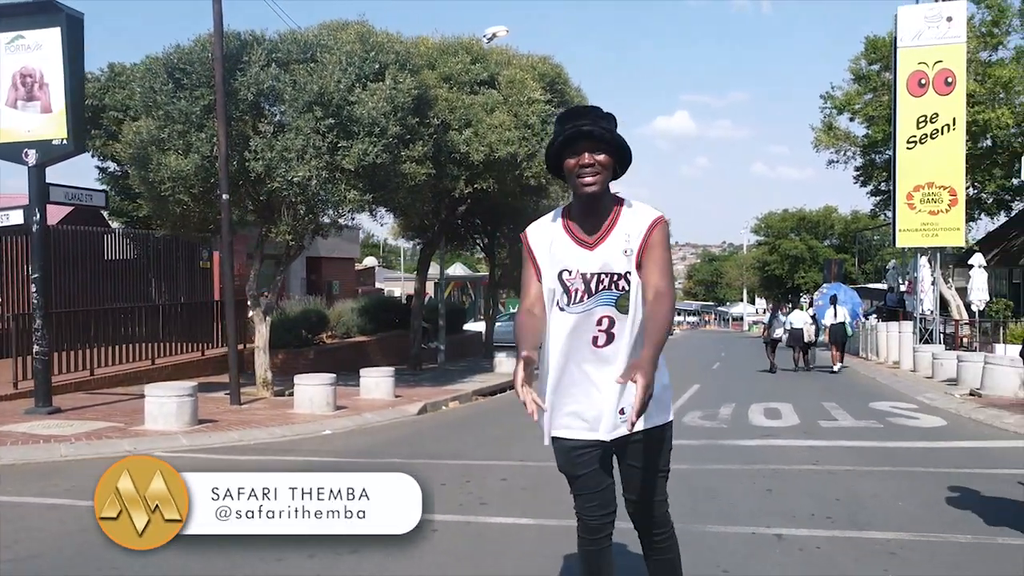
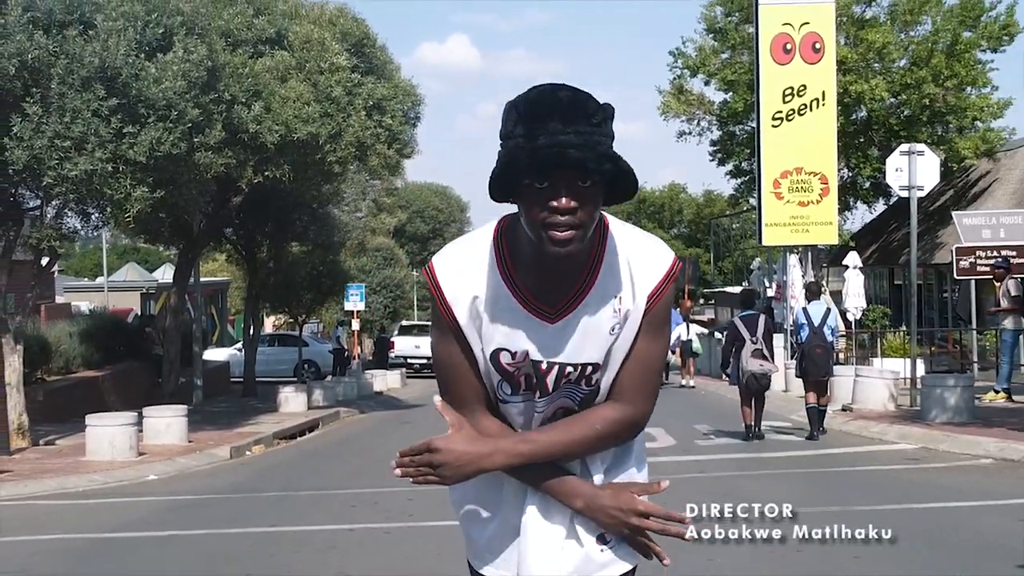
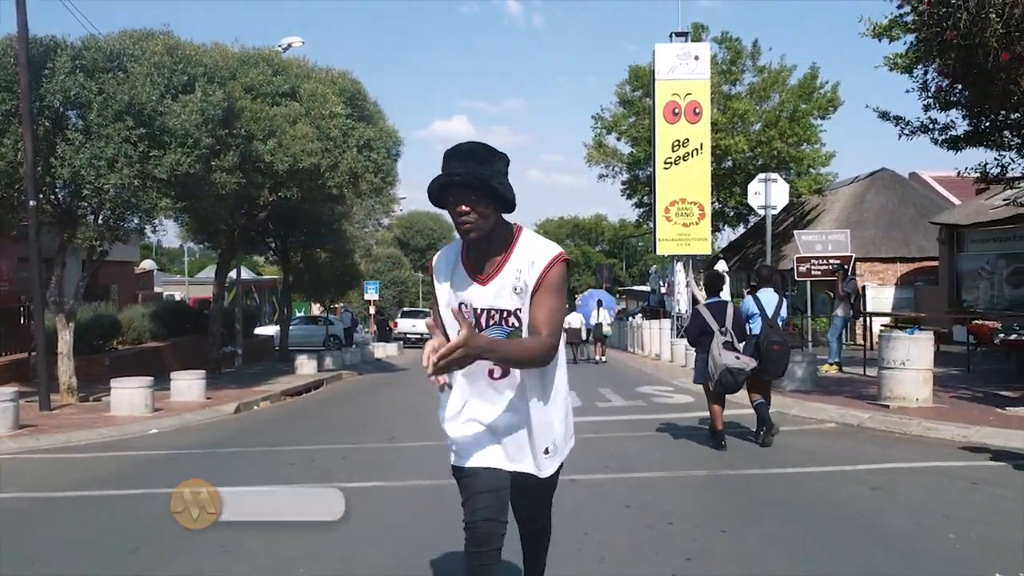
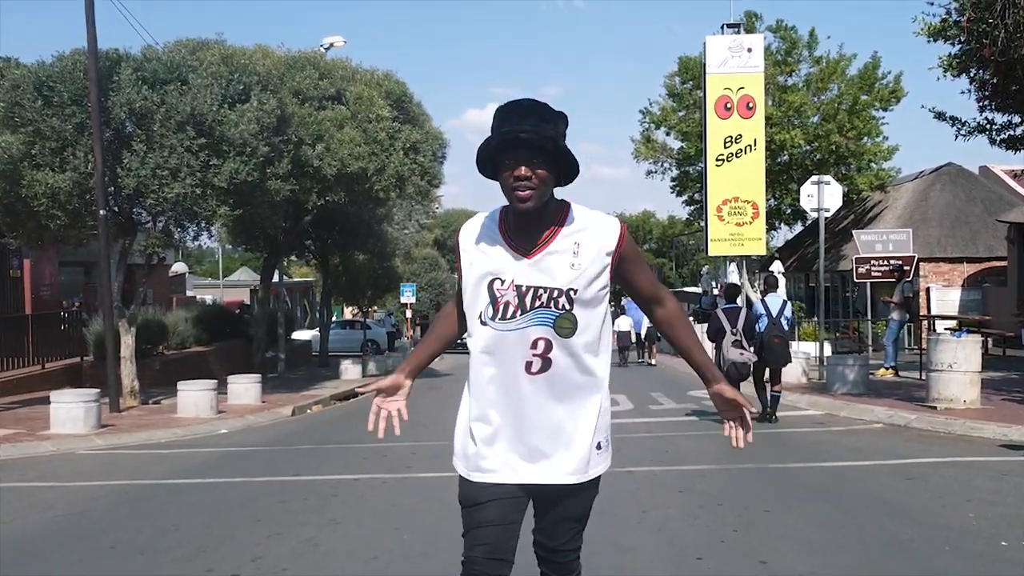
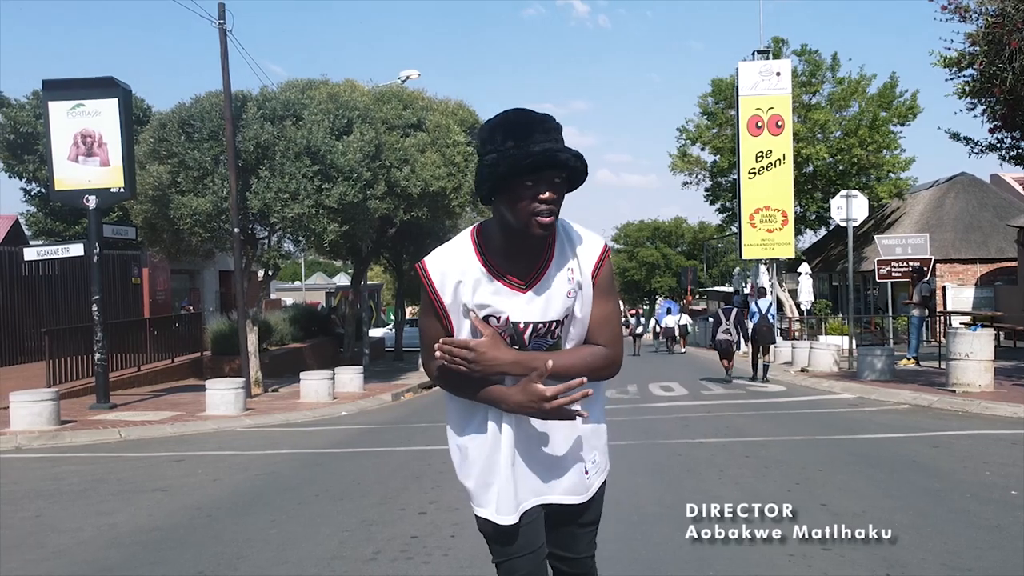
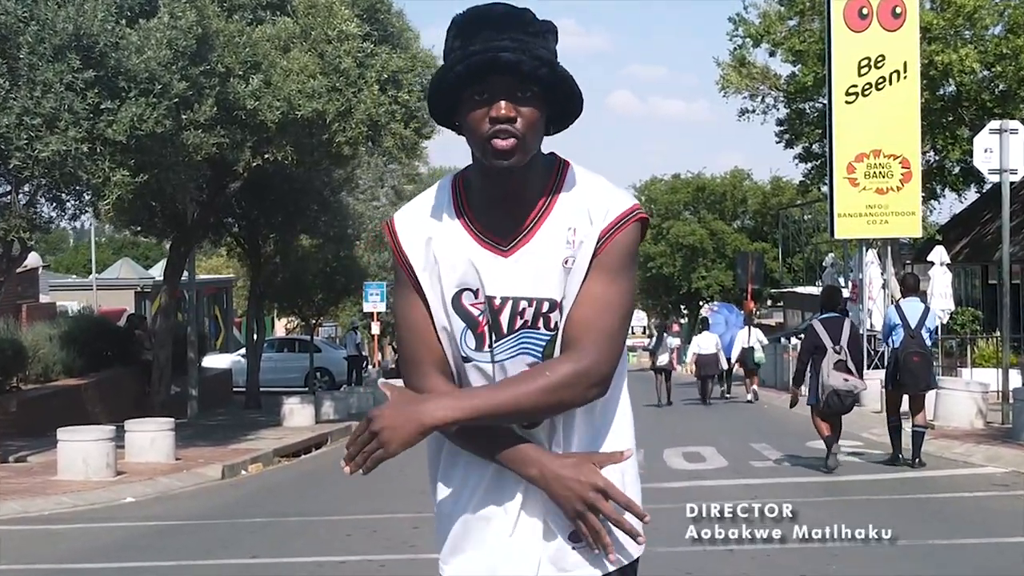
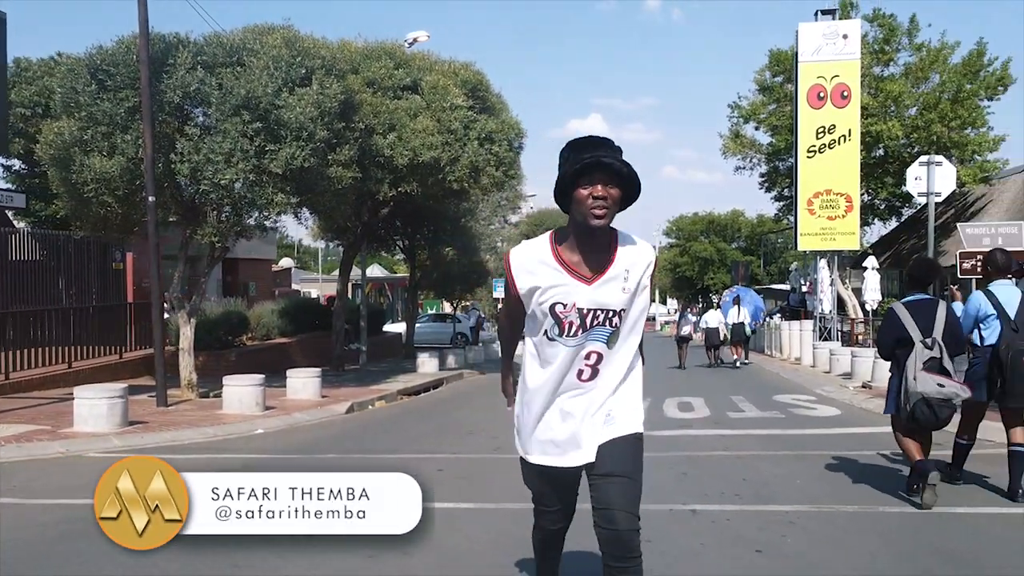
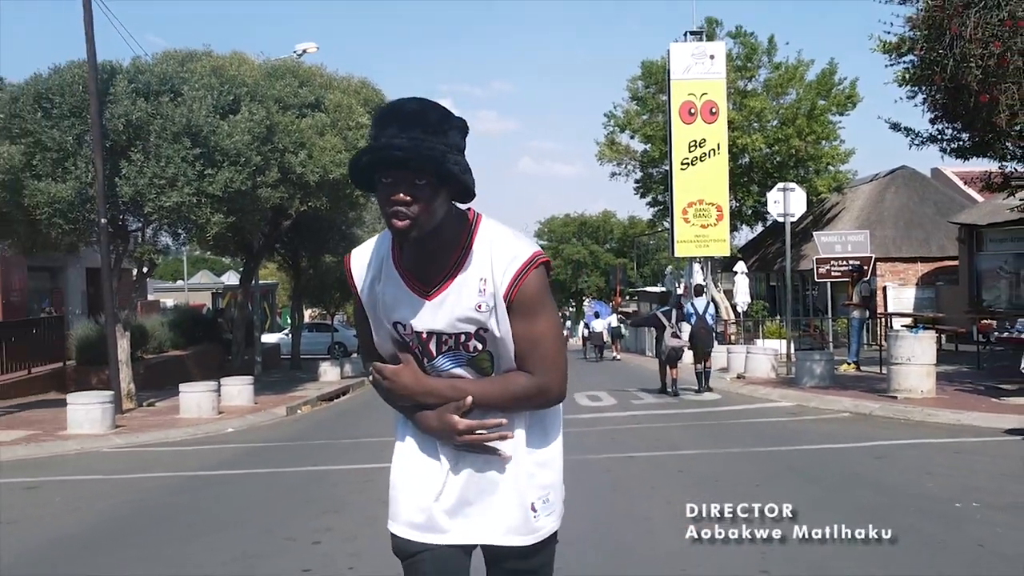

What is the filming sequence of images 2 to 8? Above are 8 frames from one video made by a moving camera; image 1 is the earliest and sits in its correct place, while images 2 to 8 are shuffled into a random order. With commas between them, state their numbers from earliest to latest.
7, 3, 4, 6, 2, 8, 5
